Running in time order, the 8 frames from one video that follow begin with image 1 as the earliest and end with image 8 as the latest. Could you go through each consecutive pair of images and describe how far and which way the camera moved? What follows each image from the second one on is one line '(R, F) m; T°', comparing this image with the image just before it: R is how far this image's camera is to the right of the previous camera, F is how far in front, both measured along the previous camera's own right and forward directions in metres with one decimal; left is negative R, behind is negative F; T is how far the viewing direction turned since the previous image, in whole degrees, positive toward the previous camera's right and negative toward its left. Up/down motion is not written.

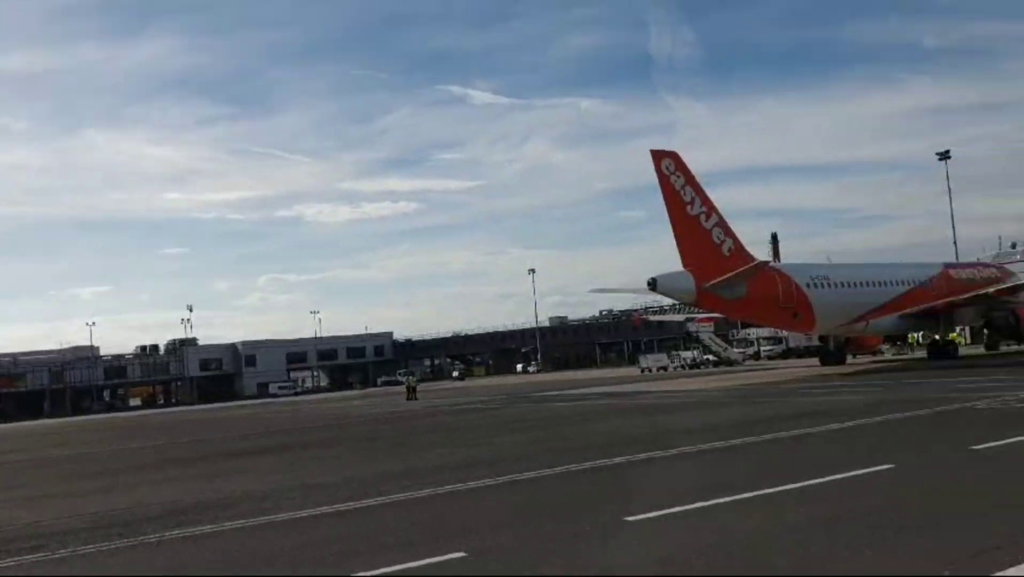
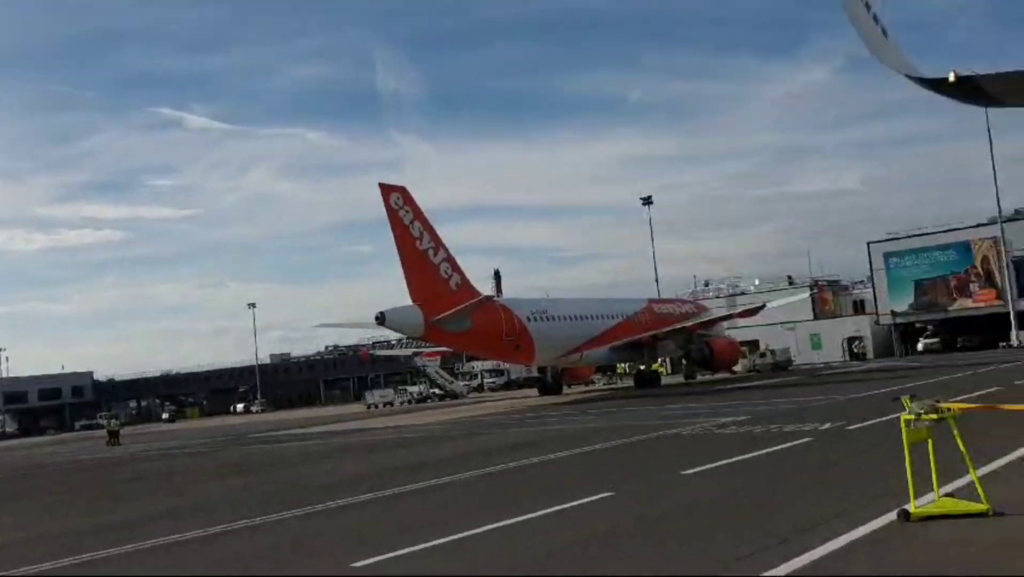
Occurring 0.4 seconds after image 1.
(0.0, +0.4) m; +16°
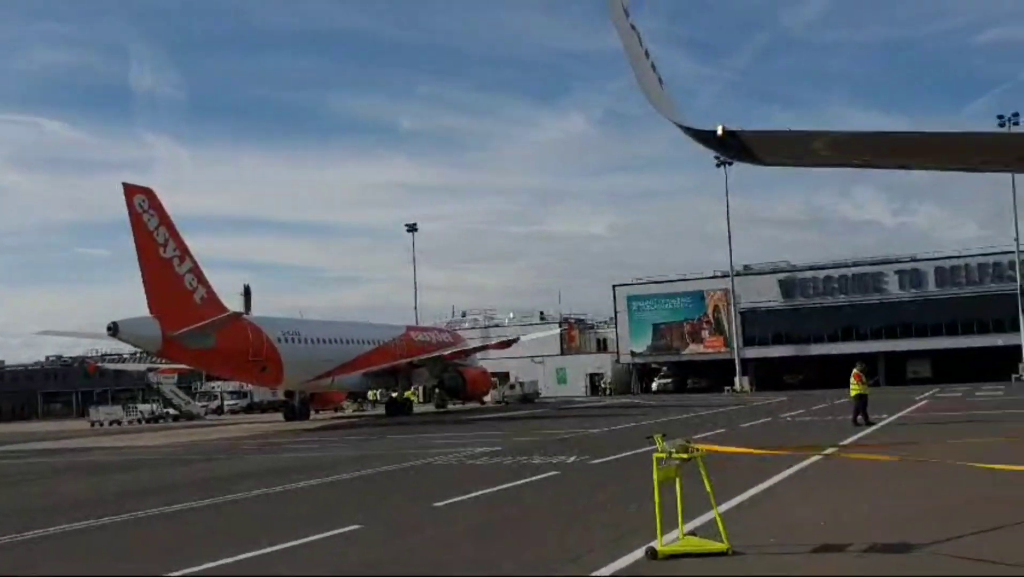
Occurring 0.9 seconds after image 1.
(0.0, +0.5) m; +14°
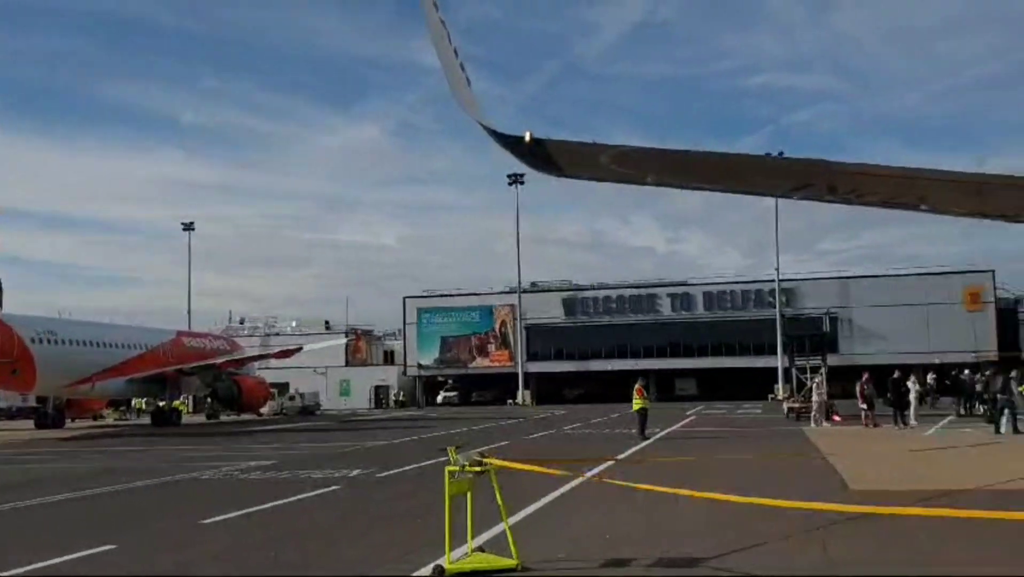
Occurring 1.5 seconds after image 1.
(0.0, +0.5) m; +13°
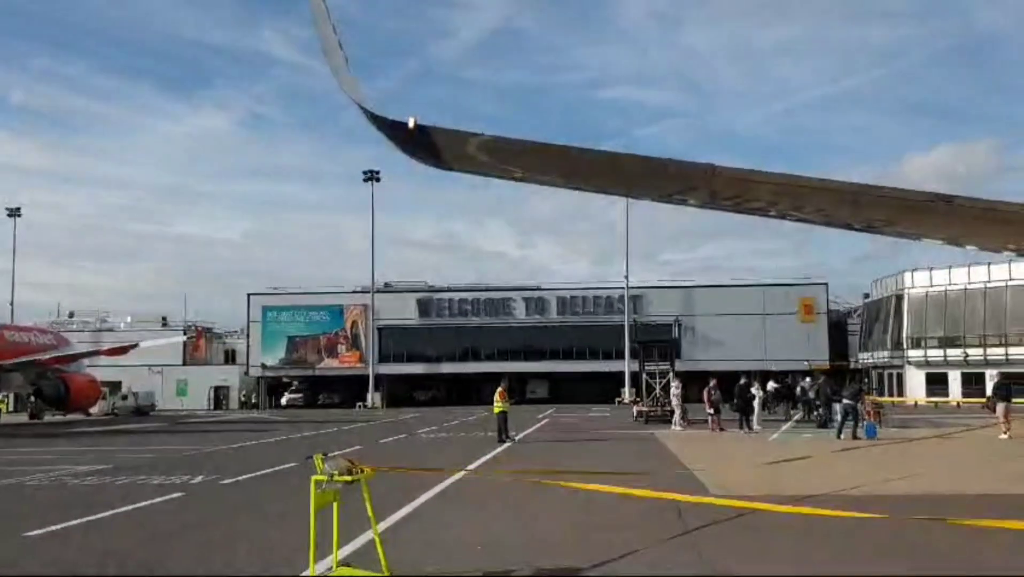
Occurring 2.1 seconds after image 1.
(-0.2, +0.5) m; +9°
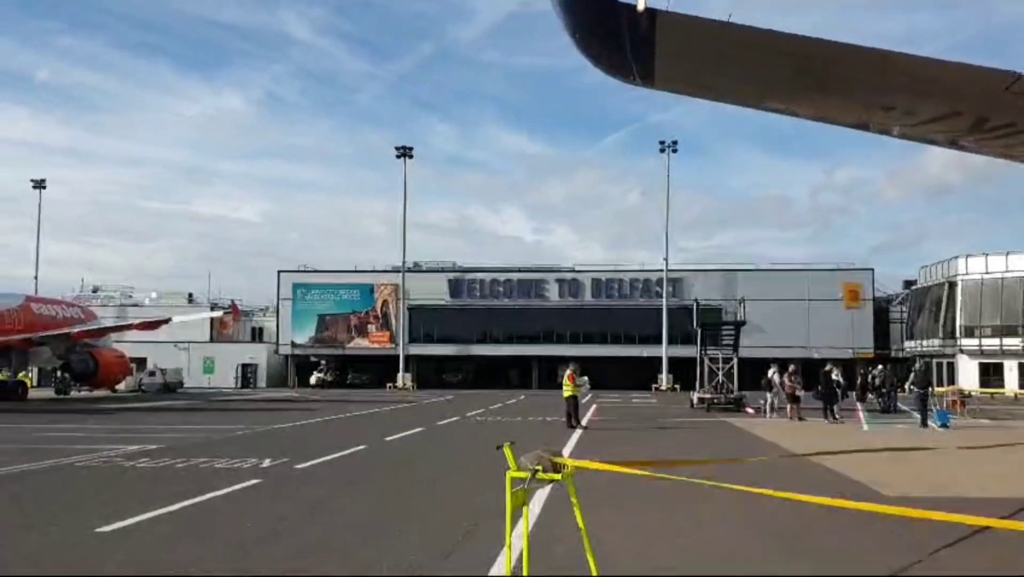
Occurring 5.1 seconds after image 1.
(-1.4, +1.8) m; -1°
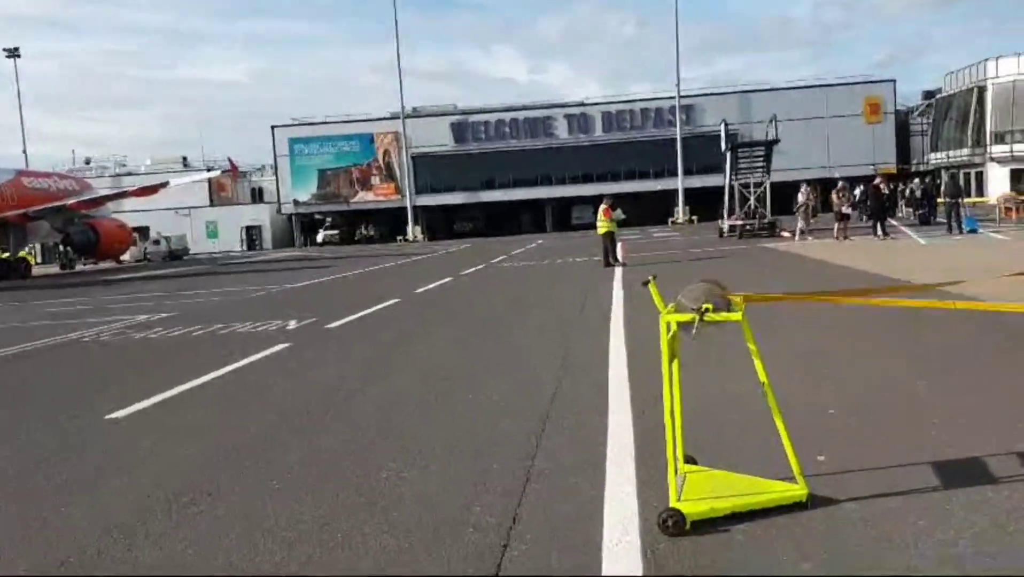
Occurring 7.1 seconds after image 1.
(-0.6, +1.7) m; 0°
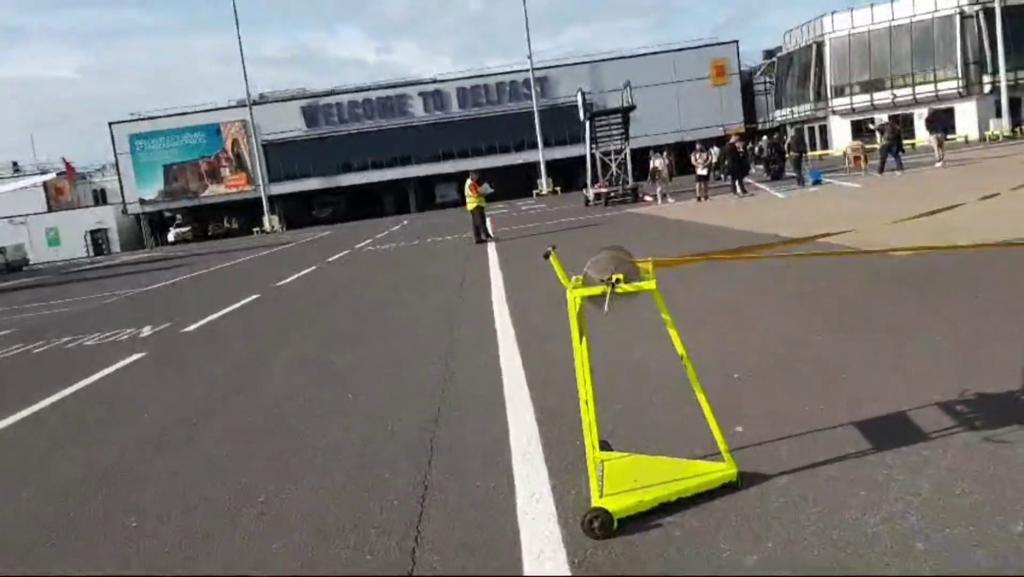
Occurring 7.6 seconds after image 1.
(0.0, +0.5) m; +8°
